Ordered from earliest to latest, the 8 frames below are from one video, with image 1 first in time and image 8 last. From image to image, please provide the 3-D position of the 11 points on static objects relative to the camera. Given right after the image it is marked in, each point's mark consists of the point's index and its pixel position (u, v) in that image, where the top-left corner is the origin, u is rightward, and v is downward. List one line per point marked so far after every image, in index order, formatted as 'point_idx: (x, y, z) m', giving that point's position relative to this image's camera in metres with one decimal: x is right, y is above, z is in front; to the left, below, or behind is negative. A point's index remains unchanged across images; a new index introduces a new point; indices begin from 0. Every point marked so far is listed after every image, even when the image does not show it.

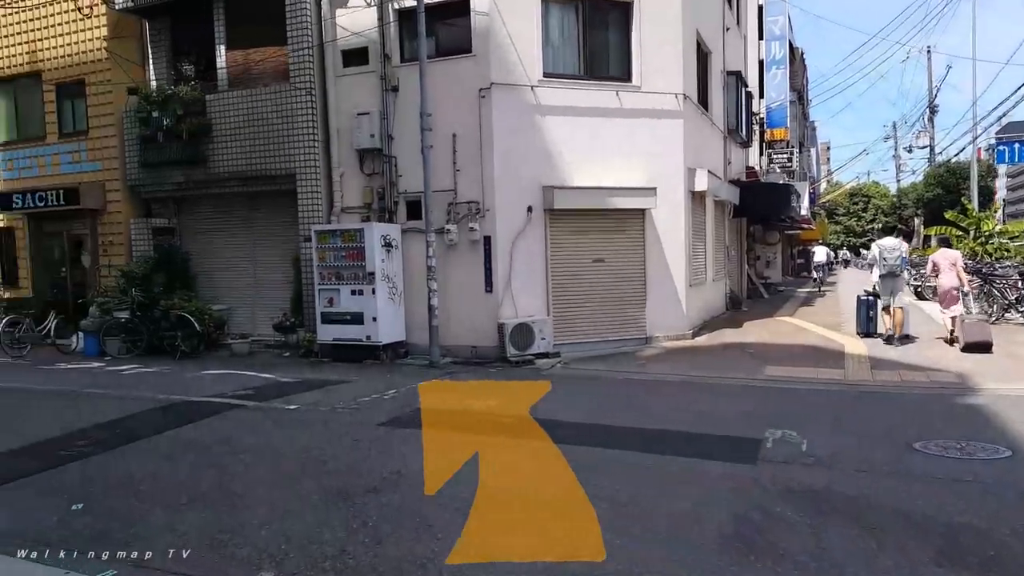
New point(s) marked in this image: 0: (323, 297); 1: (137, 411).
0: (-3.7, -0.2, +13.6) m
1: (-4.8, -1.5, +9.2) m
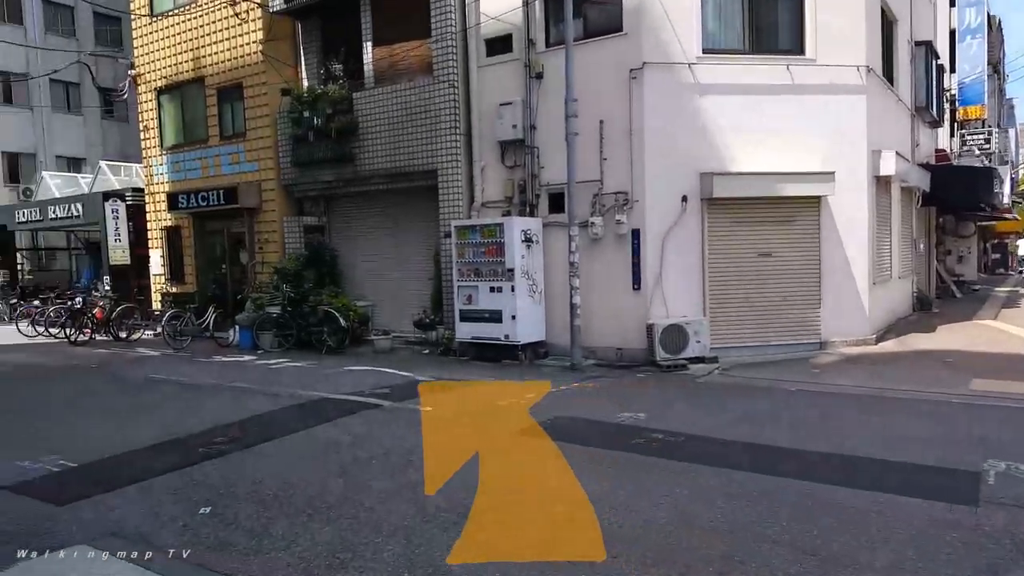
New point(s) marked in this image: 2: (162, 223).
0: (-1.0, -0.1, +13.2) m
1: (-3.0, -1.5, +9.1) m
2: (-8.9, +1.6, +17.8) m
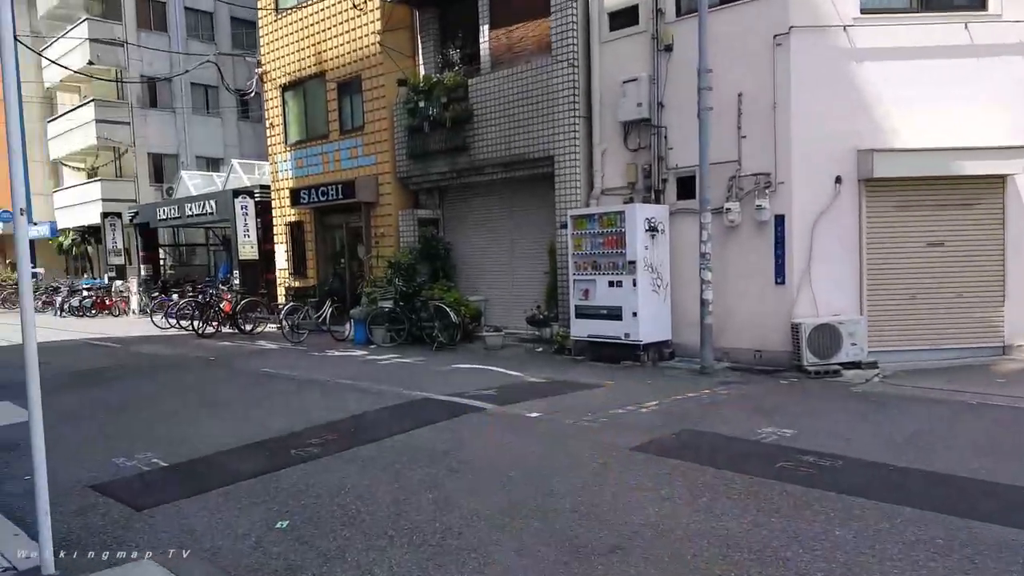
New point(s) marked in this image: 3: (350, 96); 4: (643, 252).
0: (+1.1, 0.0, +12.2) m
1: (-1.6, -1.4, +8.5) m
2: (-5.9, +1.8, +18.2) m
3: (-3.7, +4.4, +16.4) m
4: (+2.1, +0.6, +11.4) m
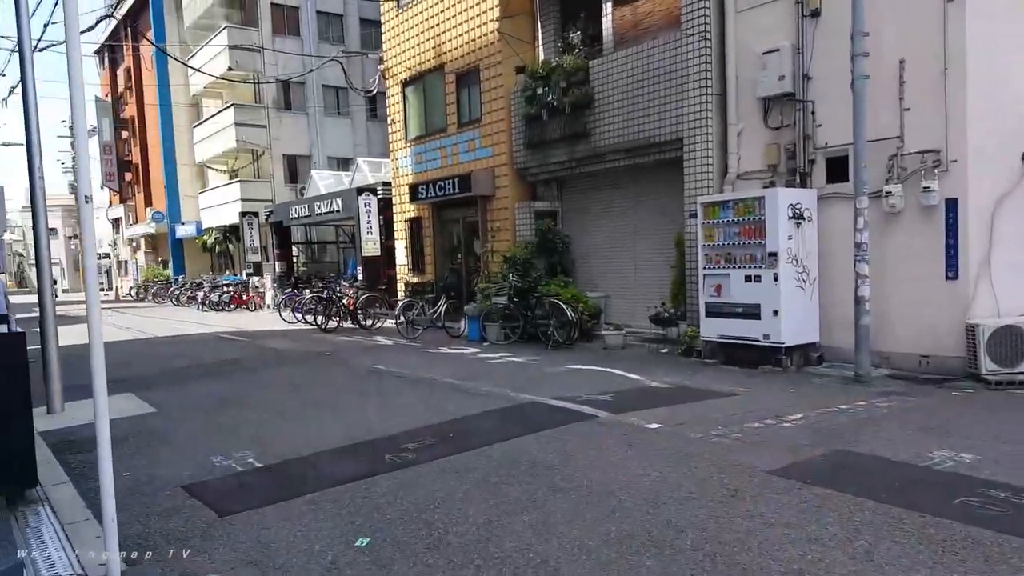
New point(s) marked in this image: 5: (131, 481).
0: (+3.0, +0.1, +11.0) m
1: (-0.4, -1.3, +7.9) m
2: (-2.8, +1.9, +18.2) m
3: (-1.0, +4.5, +16.1) m
4: (+3.8, +0.6, +10.1) m
5: (-3.2, -1.6, +5.9) m
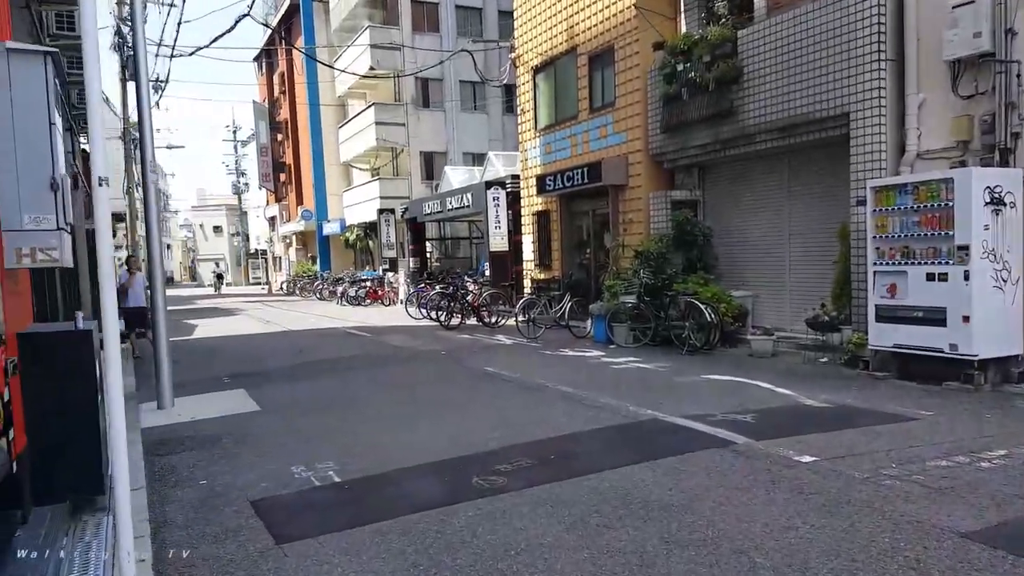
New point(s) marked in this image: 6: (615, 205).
0: (+4.7, +0.1, +9.3) m
1: (+0.8, -1.3, +6.9) m
2: (+0.5, +1.9, +17.4) m
3: (+1.9, +4.5, +15.0) m
4: (+5.4, +0.6, +8.2) m
5: (-2.4, -1.6, +5.5) m
6: (+2.1, +1.7, +14.5) m
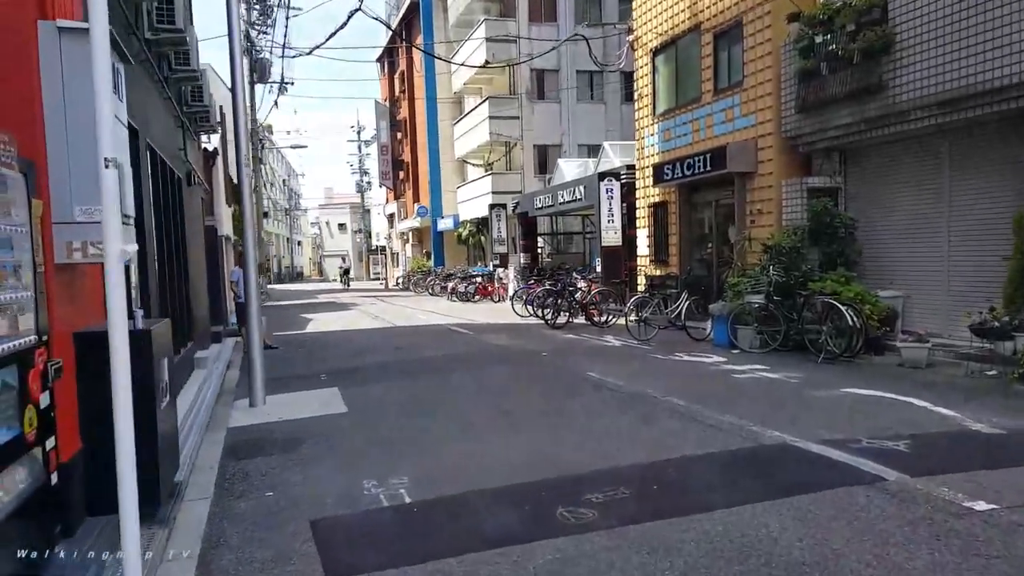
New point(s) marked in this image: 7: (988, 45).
0: (+5.9, 0.0, +7.6) m
1: (+1.6, -1.3, +5.9) m
2: (+3.1, +2.0, +16.3) m
3: (+4.1, +4.6, +13.6) m
4: (+6.3, +0.6, +6.4) m
5: (-1.7, -1.5, +5.1) m
6: (+4.2, +1.7, +13.2) m
7: (+6.0, +3.0, +8.9) m
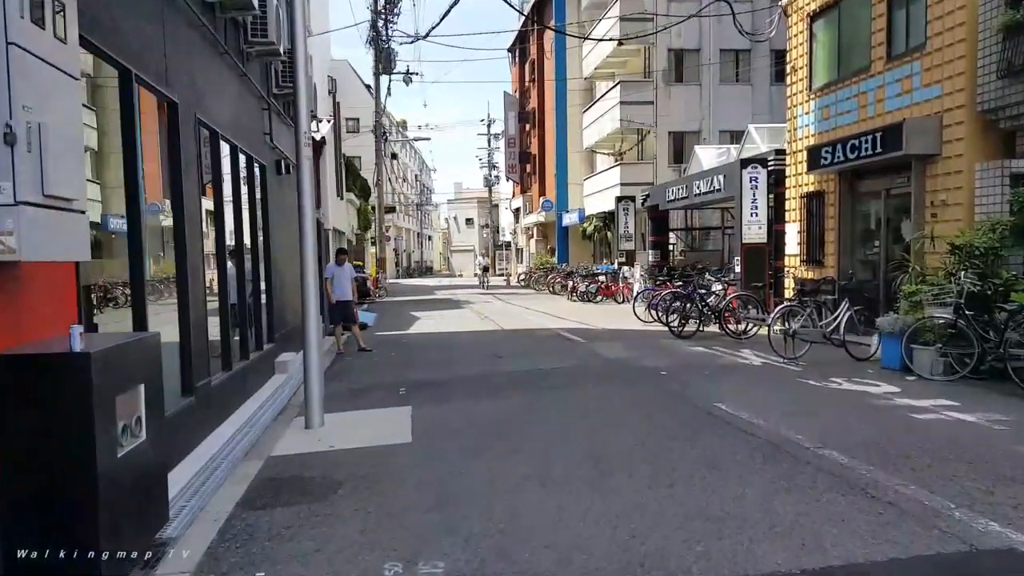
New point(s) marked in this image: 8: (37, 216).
0: (+6.6, -0.1, +4.8) m
1: (+2.1, -1.4, +4.0) m
2: (+5.6, +1.9, +13.9) m
3: (+6.1, +4.4, +11.1) m
4: (+6.8, +0.4, +3.6) m
5: (-1.4, -1.6, +3.8) m
6: (+6.1, +1.6, +10.6) m
7: (+7.0, +2.9, +6.0) m
8: (-2.4, +0.4, +3.6) m
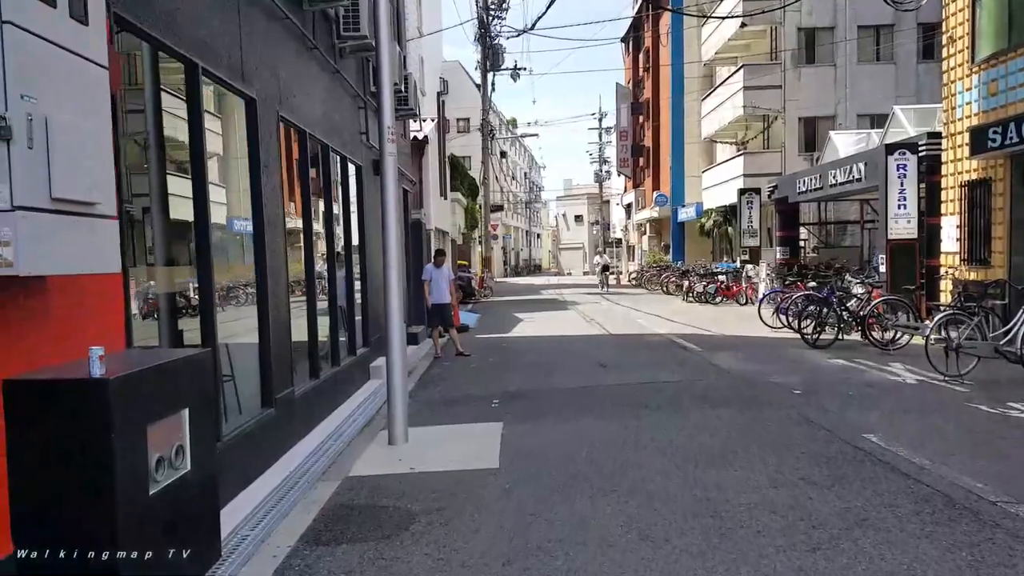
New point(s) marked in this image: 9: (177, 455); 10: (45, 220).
0: (+7.1, -0.3, +2.8) m
1: (+2.5, -1.5, +2.8) m
2: (+7.5, +1.8, +12.0) m
3: (+7.5, +4.4, +9.1) m
4: (+7.1, +0.3, +1.6) m
5: (-1.0, -1.7, +3.1) m
6: (+7.5, +1.5, +8.7) m
7: (+7.6, +2.8, +4.0) m
8: (-2.0, +0.3, +3.0) m
9: (-1.6, -0.8, +3.3) m
10: (-2.0, +0.3, +3.1) m
